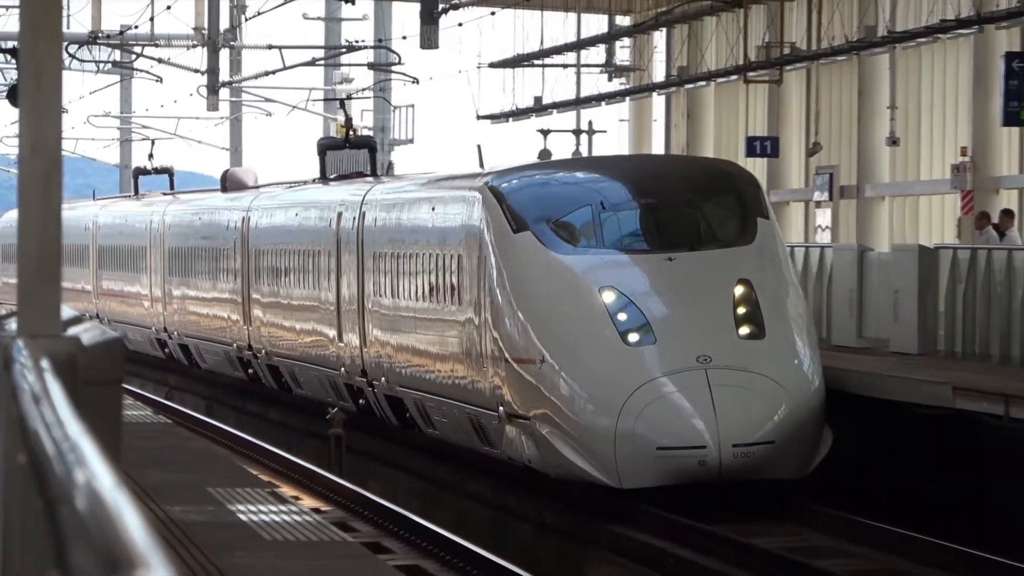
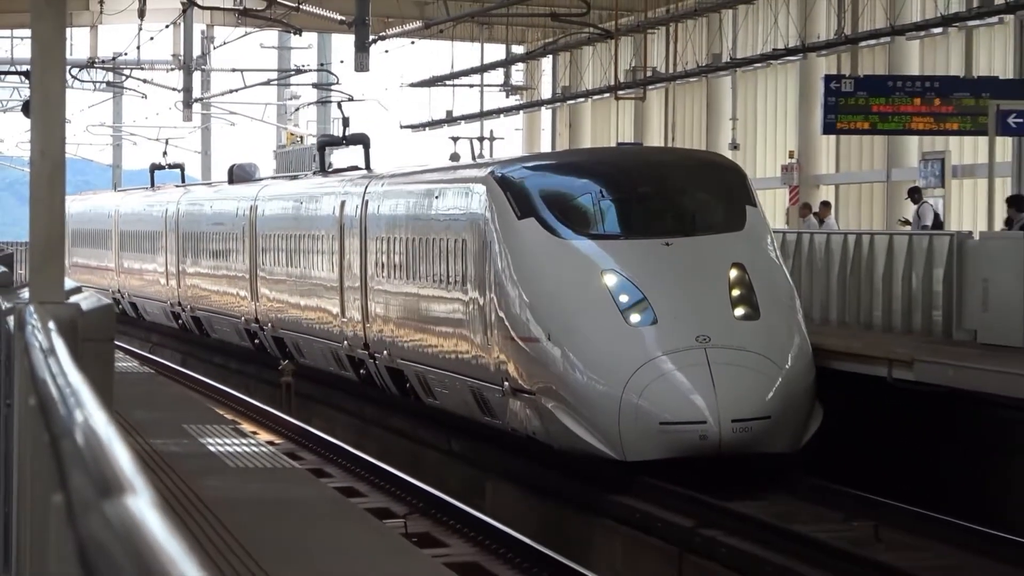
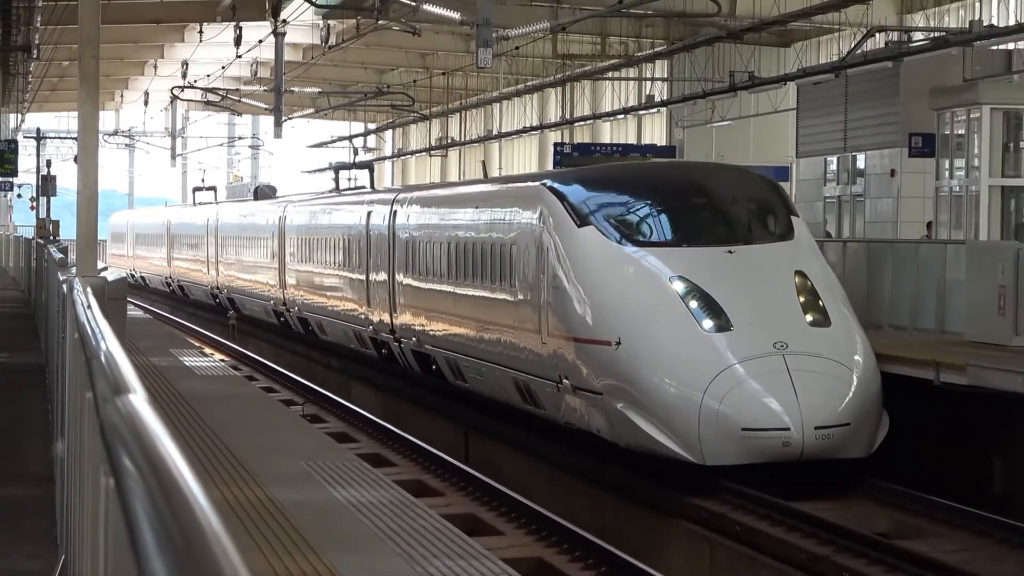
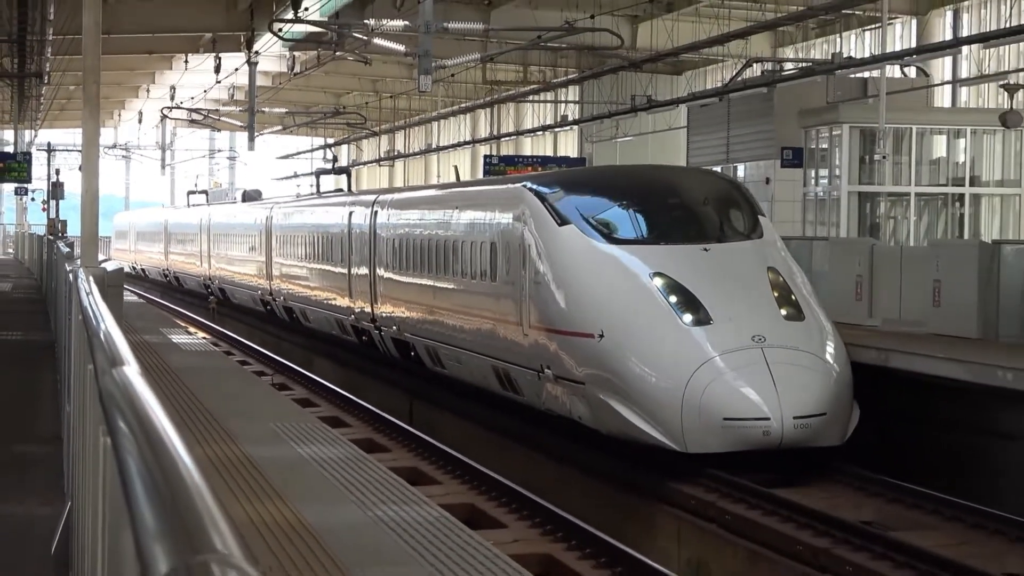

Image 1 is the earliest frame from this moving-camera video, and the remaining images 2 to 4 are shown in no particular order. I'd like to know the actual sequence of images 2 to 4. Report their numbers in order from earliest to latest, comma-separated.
2, 3, 4
